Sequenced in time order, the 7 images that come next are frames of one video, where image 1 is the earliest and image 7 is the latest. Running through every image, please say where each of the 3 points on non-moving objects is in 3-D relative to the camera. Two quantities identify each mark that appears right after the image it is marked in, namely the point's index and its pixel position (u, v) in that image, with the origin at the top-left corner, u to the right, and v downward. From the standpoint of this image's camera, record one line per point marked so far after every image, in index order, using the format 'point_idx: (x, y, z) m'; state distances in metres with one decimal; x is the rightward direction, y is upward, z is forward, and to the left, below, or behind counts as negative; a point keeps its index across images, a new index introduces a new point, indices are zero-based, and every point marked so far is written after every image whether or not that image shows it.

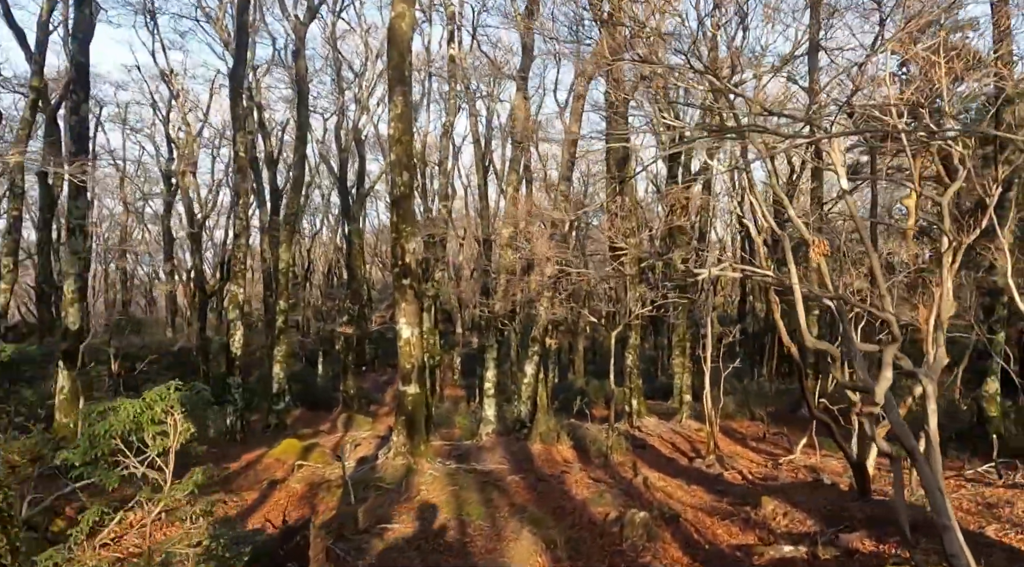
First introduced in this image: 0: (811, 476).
0: (+4.1, -2.6, +11.0) m
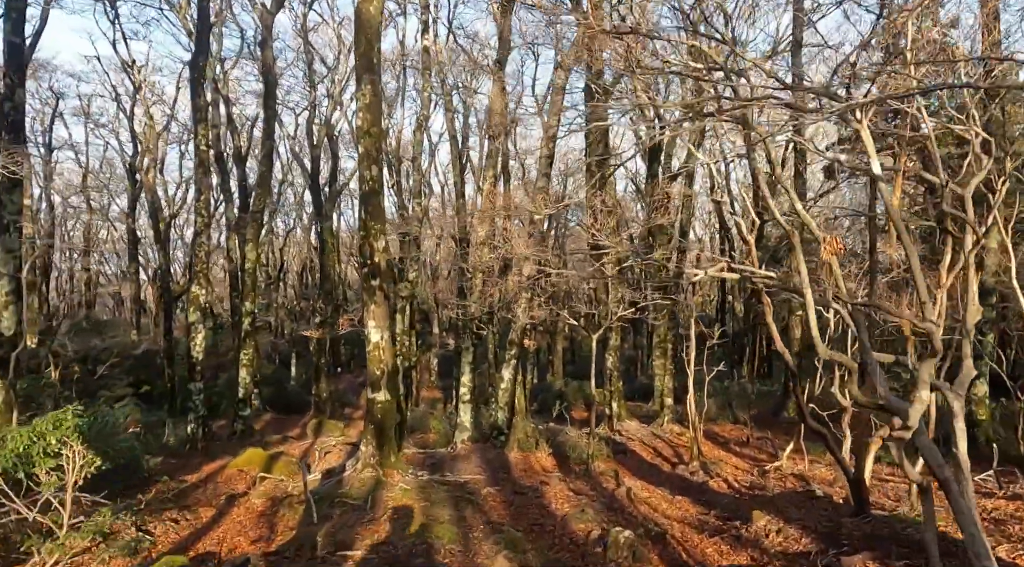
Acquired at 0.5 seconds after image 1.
0: (+3.7, -2.6, +10.5) m
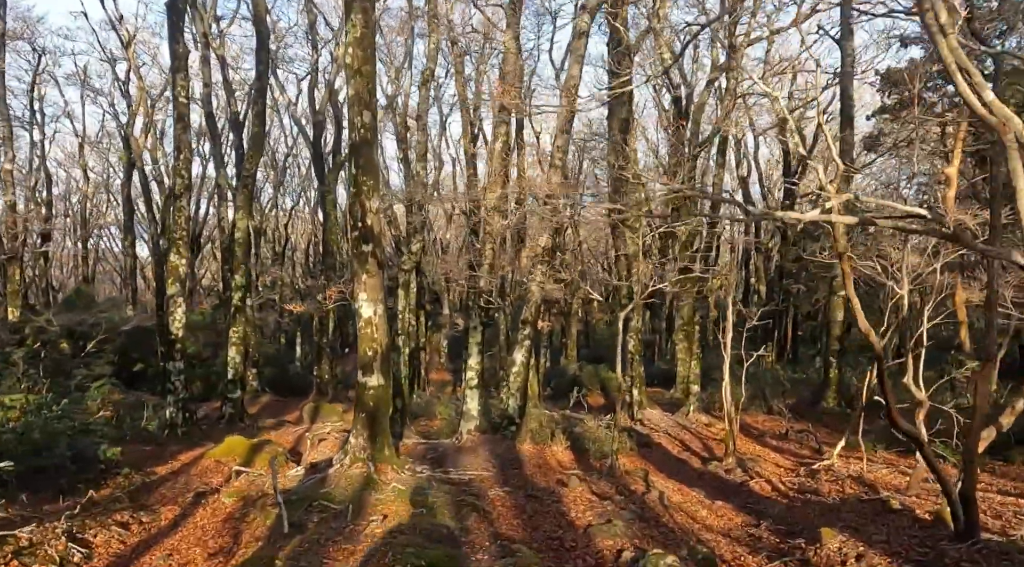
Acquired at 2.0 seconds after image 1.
0: (+3.9, -2.3, +9.0) m
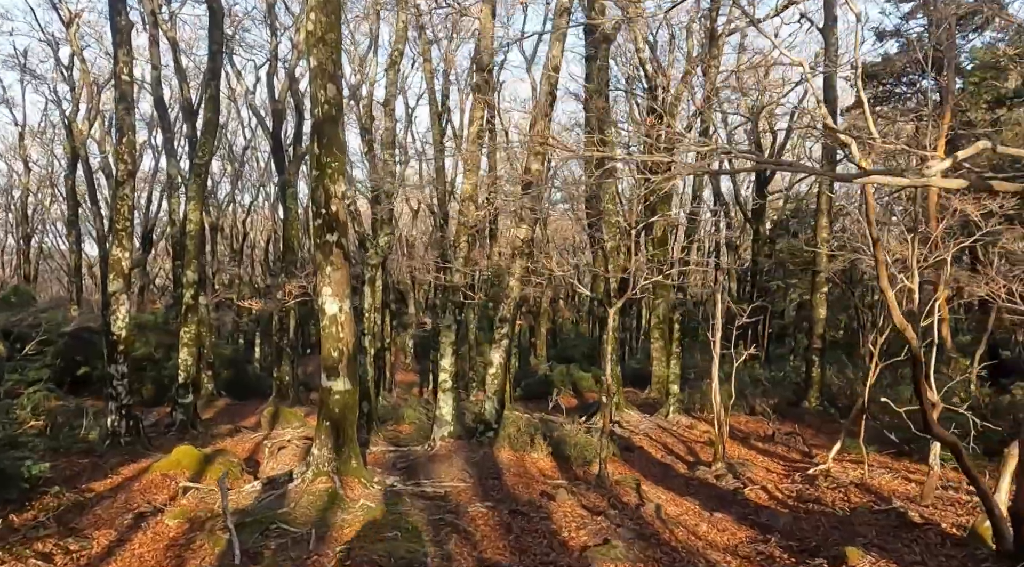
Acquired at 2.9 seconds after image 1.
0: (+3.7, -2.2, +8.3) m
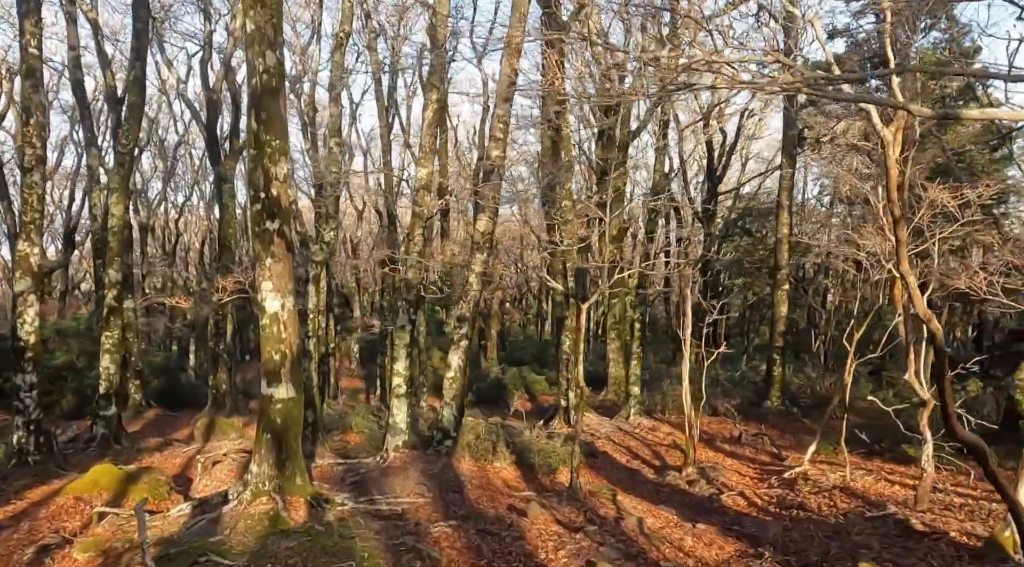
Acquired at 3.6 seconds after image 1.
0: (+3.4, -2.1, +7.8) m
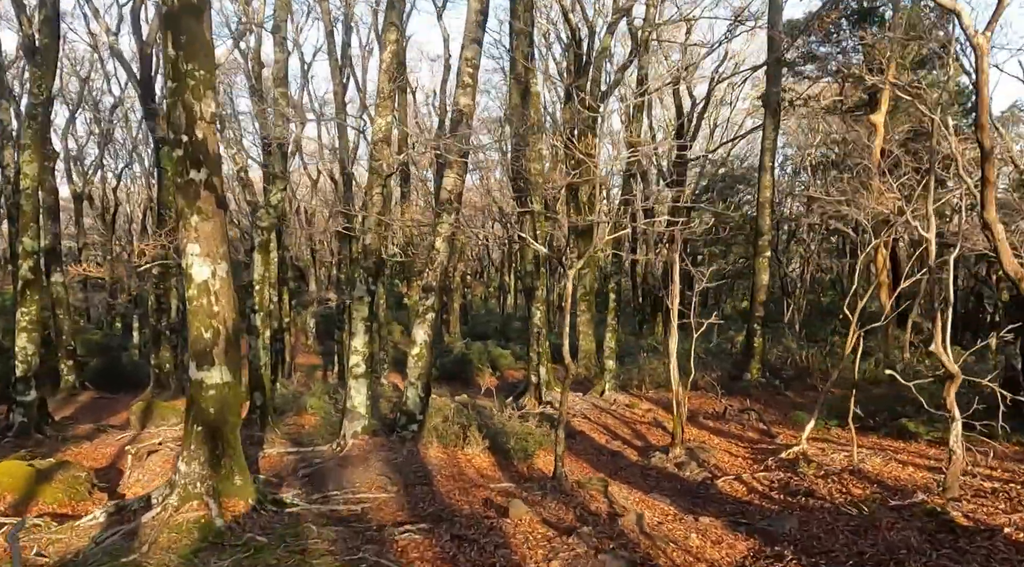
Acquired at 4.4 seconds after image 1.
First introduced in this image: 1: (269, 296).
0: (+3.2, -1.8, +6.9) m
1: (-3.6, -0.2, +12.1) m
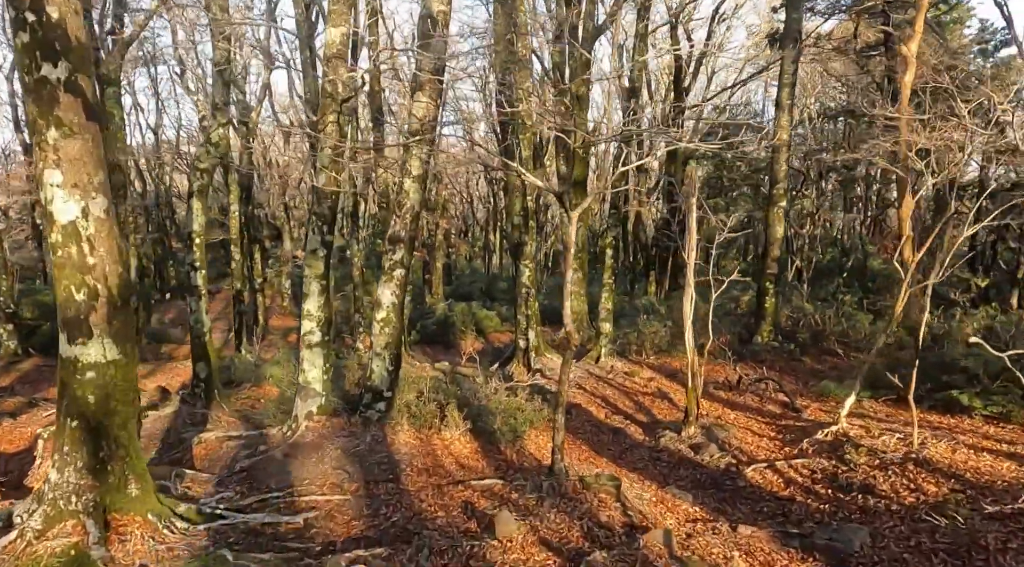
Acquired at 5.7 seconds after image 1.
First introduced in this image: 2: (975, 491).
0: (+3.1, -1.4, +5.5) m
1: (-3.8, +0.4, +10.5) m
2: (+3.2, -1.4, +5.6) m
